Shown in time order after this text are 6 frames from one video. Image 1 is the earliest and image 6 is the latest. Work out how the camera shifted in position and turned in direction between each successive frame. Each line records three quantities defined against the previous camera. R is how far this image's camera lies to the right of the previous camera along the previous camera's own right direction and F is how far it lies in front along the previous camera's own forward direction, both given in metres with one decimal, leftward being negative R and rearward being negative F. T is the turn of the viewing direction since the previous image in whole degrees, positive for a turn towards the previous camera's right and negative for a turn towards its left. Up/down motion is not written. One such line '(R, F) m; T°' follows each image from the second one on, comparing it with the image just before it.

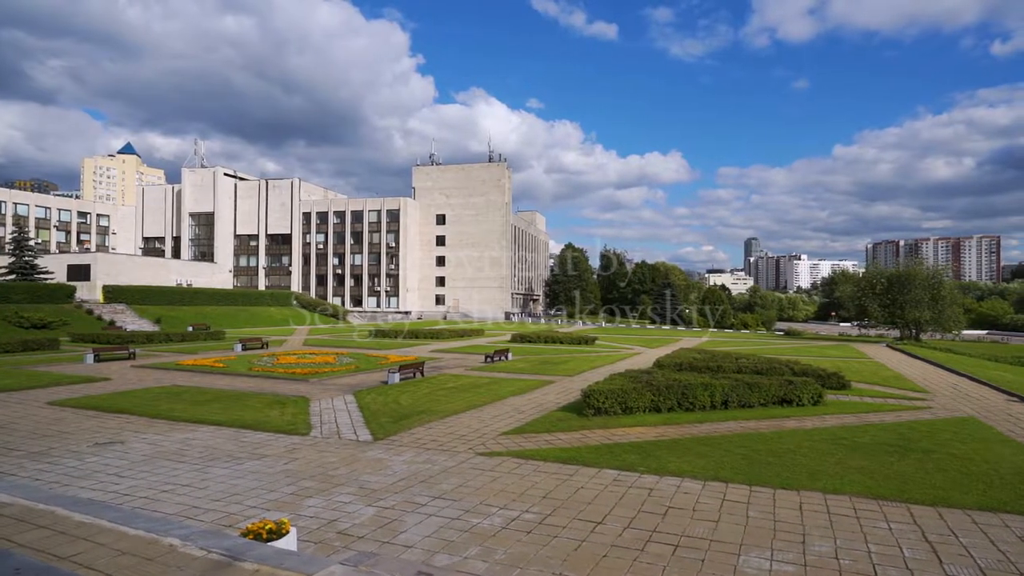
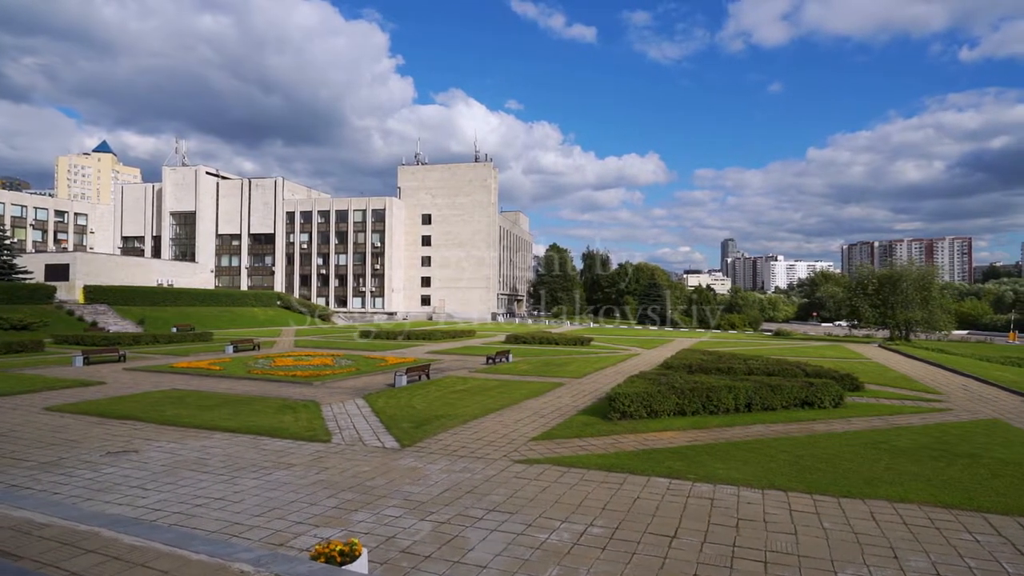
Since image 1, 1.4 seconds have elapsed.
(-0.8, +0.3) m; +2°
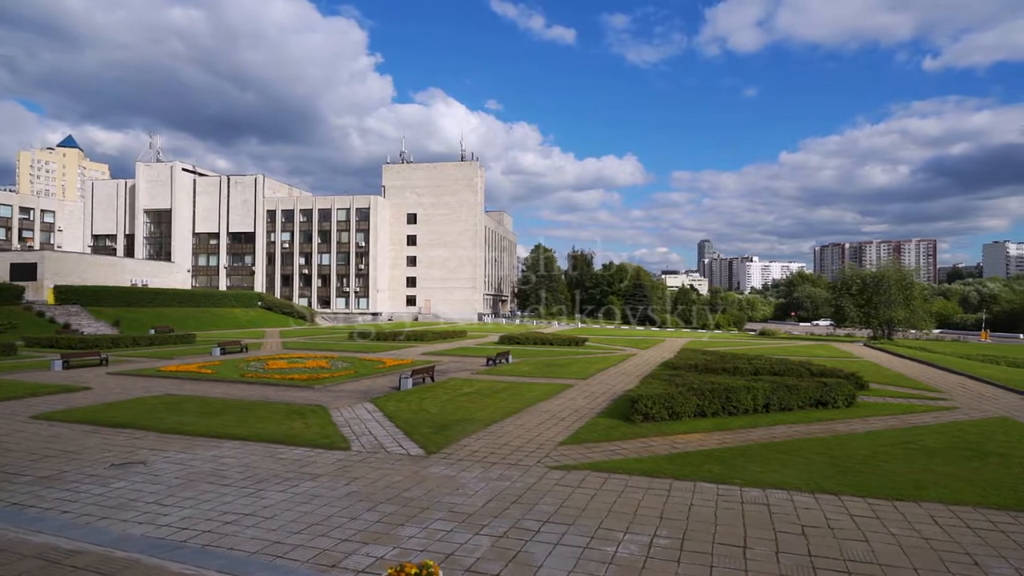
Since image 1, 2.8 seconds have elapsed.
(-0.7, +0.3) m; +2°
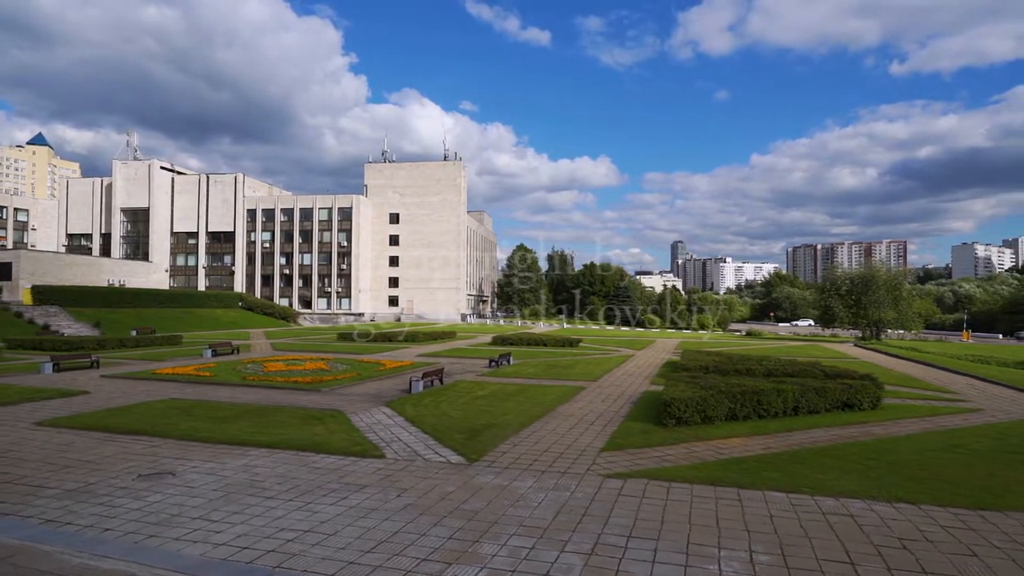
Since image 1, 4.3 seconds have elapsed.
(-1.0, +0.4) m; +2°
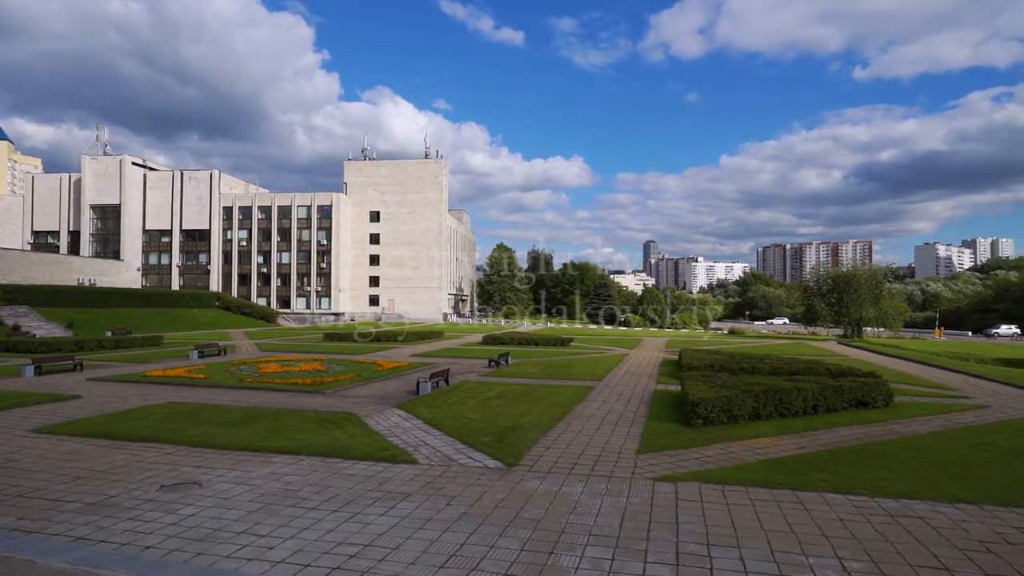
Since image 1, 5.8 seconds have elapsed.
(-0.9, +0.3) m; +2°
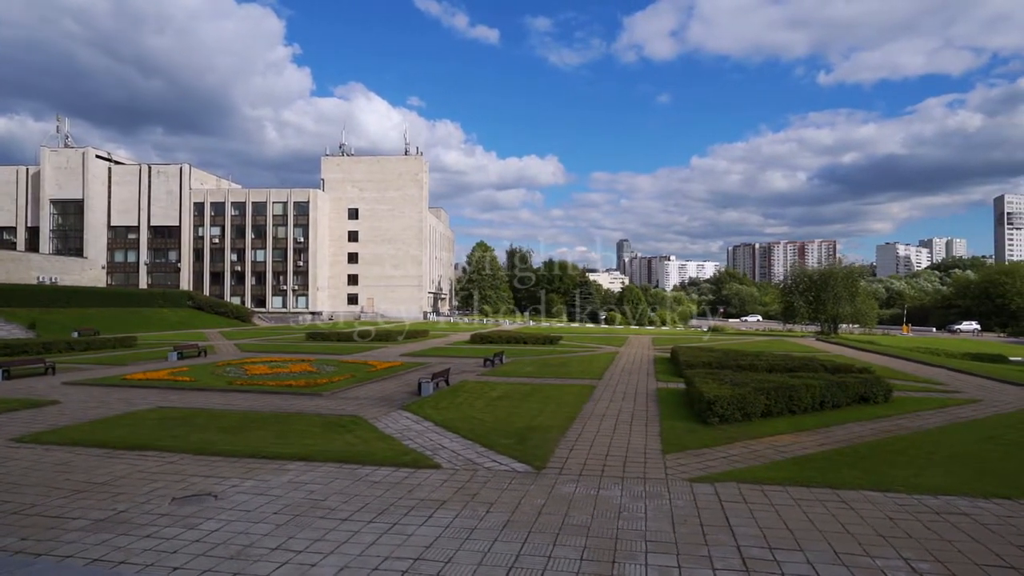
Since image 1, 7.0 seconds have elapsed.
(-0.7, +0.2) m; +2°
